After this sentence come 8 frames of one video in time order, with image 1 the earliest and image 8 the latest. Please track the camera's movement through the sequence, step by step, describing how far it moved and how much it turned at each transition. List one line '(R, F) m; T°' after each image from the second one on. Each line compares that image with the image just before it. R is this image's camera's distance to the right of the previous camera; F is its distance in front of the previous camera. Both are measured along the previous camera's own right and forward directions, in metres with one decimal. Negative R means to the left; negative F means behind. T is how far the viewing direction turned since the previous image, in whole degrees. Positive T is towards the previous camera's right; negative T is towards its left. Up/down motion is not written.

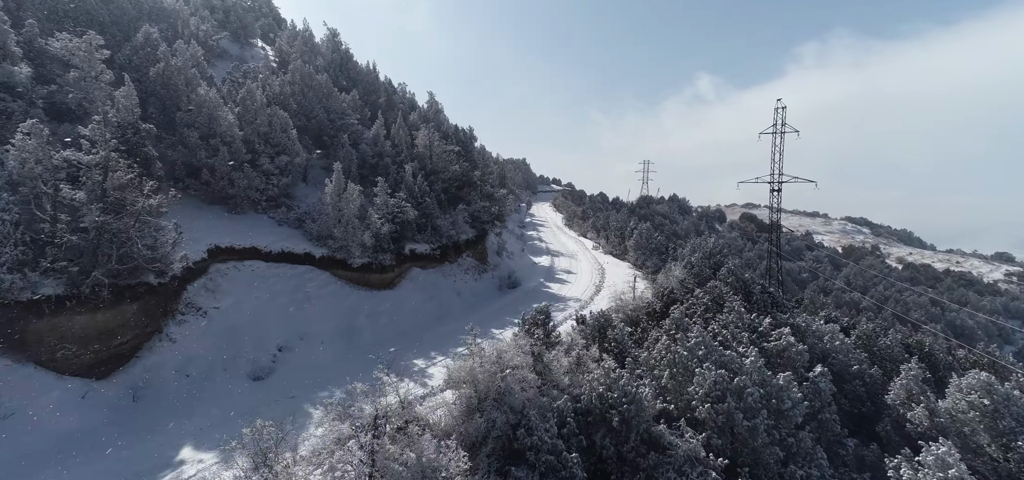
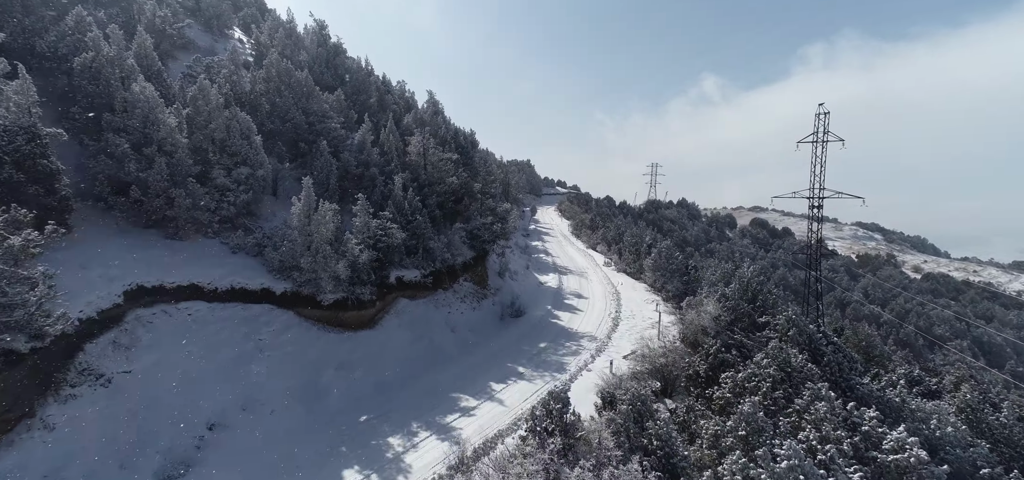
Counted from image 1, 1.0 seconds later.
(-0.1, +4.6) m; 0°
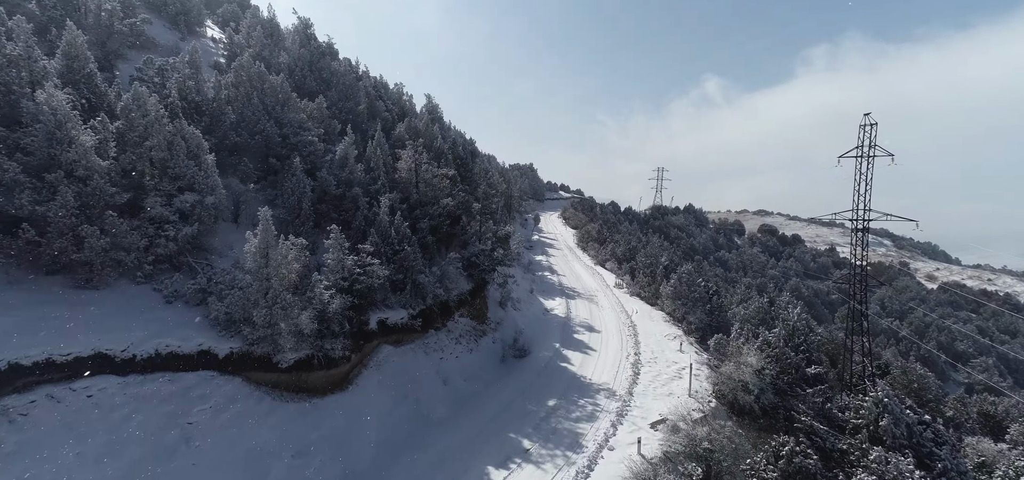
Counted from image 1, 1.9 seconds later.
(-0.1, +4.1) m; 0°
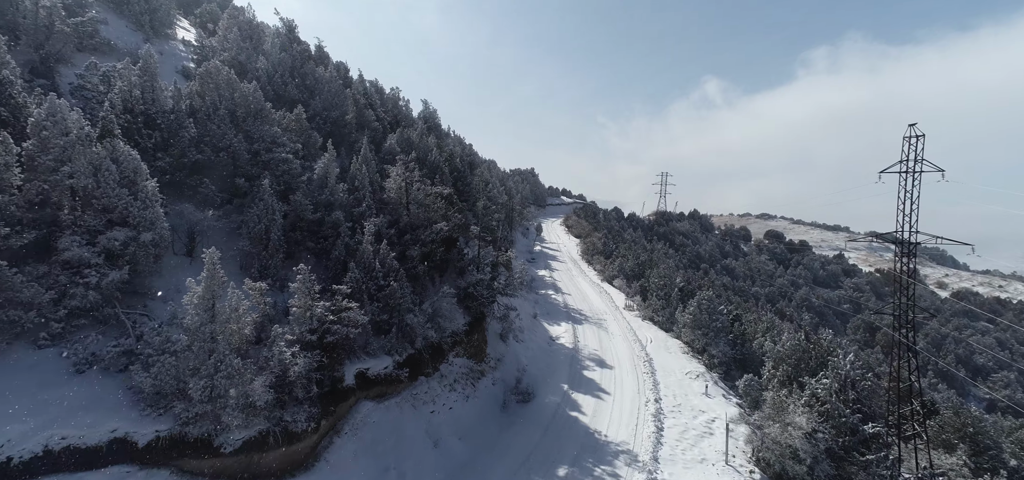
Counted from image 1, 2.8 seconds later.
(-0.1, +3.4) m; 0°
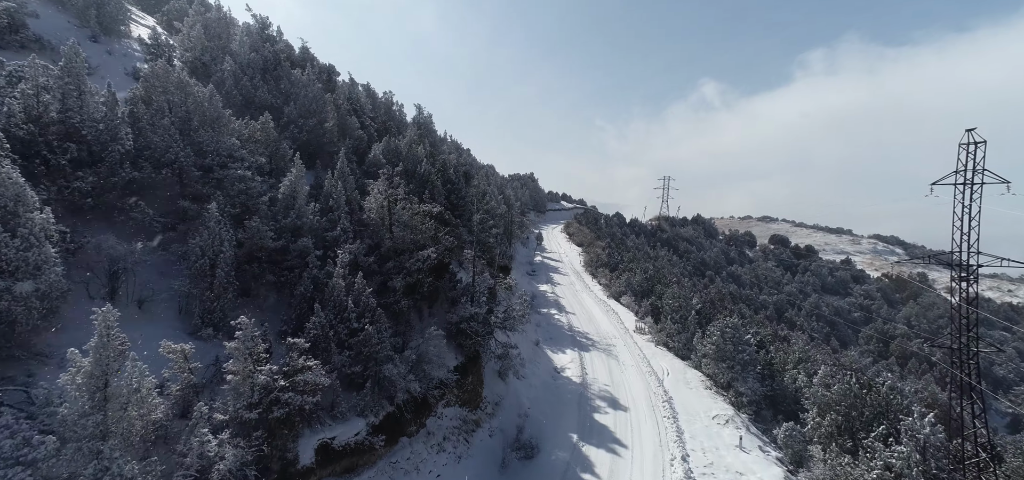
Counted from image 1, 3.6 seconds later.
(0.0, +3.6) m; 0°
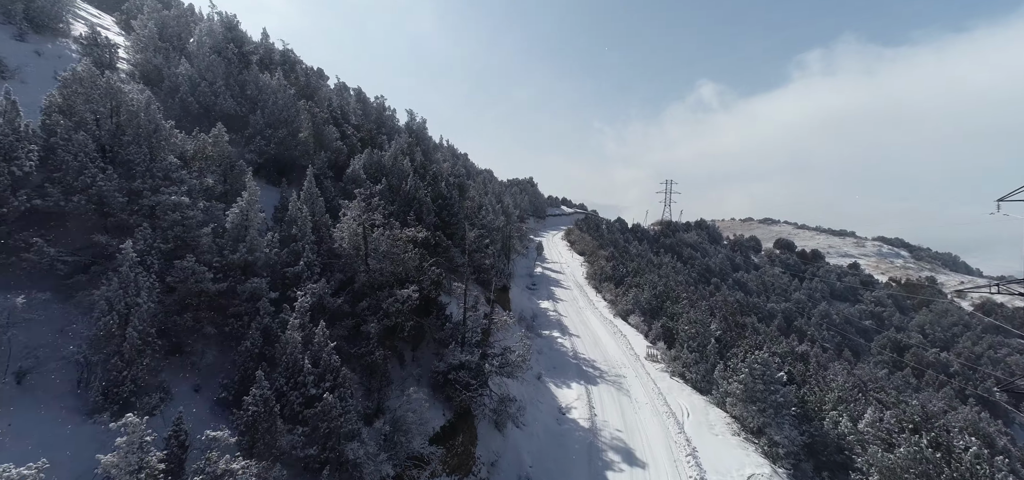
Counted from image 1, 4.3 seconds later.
(+0.1, +3.6) m; 0°
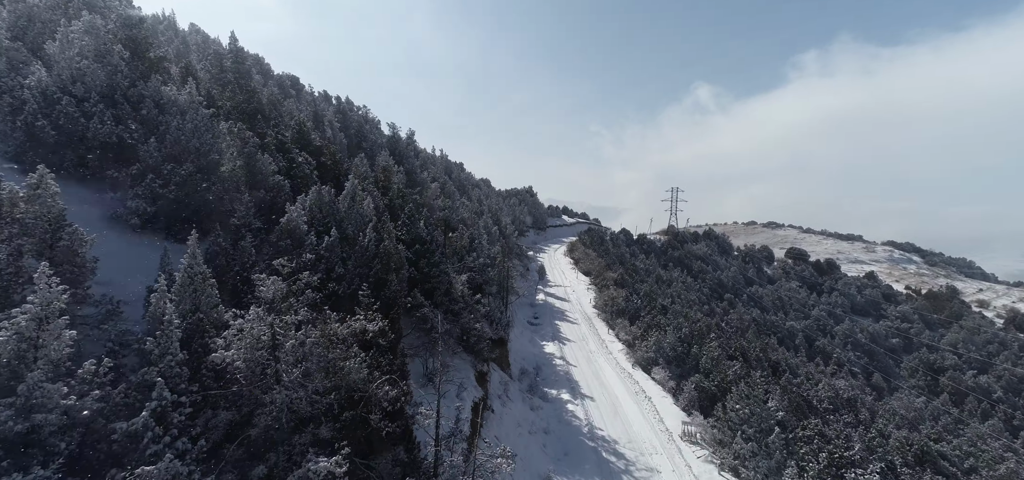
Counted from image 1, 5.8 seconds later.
(+0.1, +7.5) m; 0°
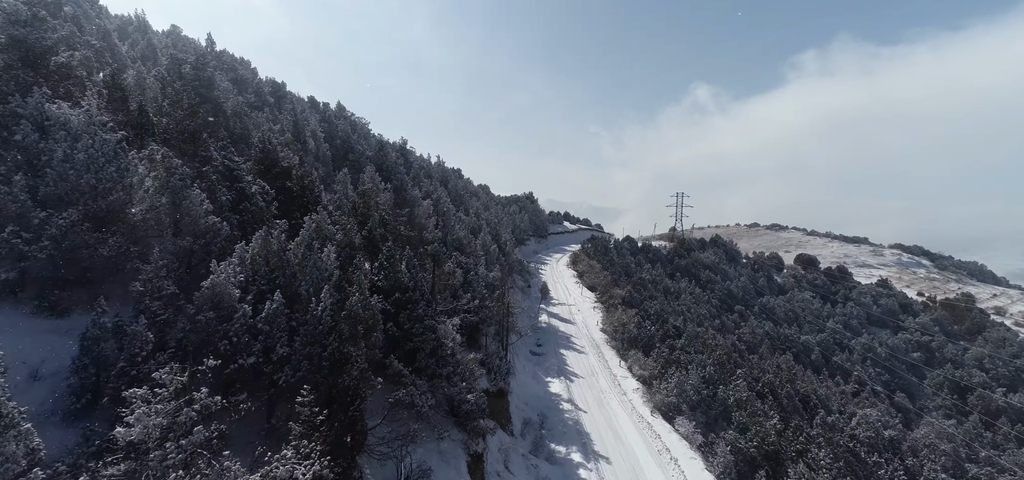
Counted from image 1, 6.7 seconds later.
(0.0, +5.0) m; 0°
